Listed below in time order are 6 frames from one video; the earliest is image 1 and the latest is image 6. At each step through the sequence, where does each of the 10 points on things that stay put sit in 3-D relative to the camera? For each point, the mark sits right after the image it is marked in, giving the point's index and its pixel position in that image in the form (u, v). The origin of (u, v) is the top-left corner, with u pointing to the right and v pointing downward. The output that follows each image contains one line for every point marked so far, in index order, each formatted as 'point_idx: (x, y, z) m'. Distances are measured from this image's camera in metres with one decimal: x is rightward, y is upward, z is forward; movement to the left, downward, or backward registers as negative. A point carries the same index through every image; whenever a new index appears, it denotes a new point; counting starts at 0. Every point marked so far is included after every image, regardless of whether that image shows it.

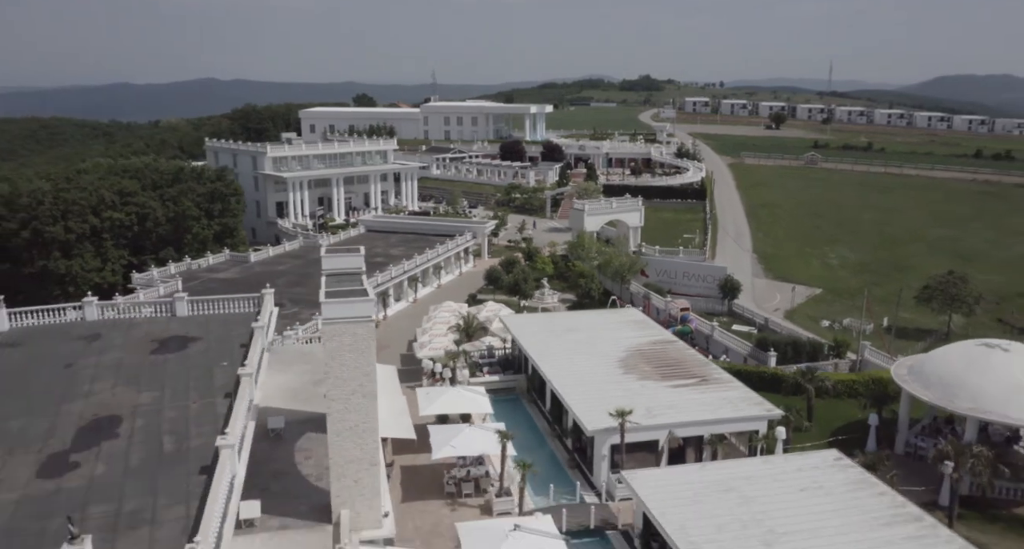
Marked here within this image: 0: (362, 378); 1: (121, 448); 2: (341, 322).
0: (-3.5, -2.5, +17.9) m
1: (-8.9, -3.9, +16.8) m
2: (-4.0, -1.1, +17.6) m
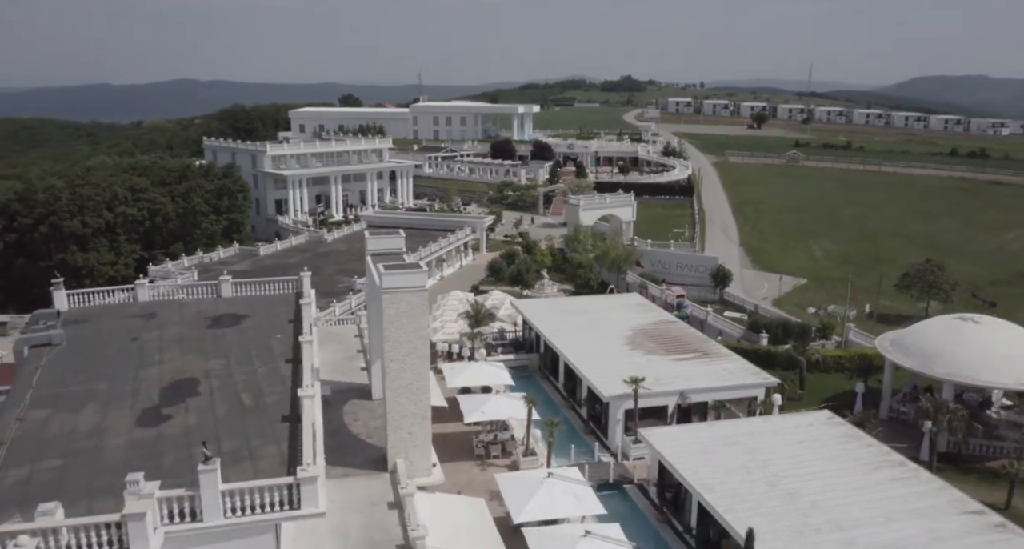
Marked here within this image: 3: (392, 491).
0: (-2.5, -1.8, +20.2) m
1: (-7.8, -3.2, +19.0) m
2: (-3.0, -0.4, +19.9) m
3: (-3.2, -5.7, +19.5) m
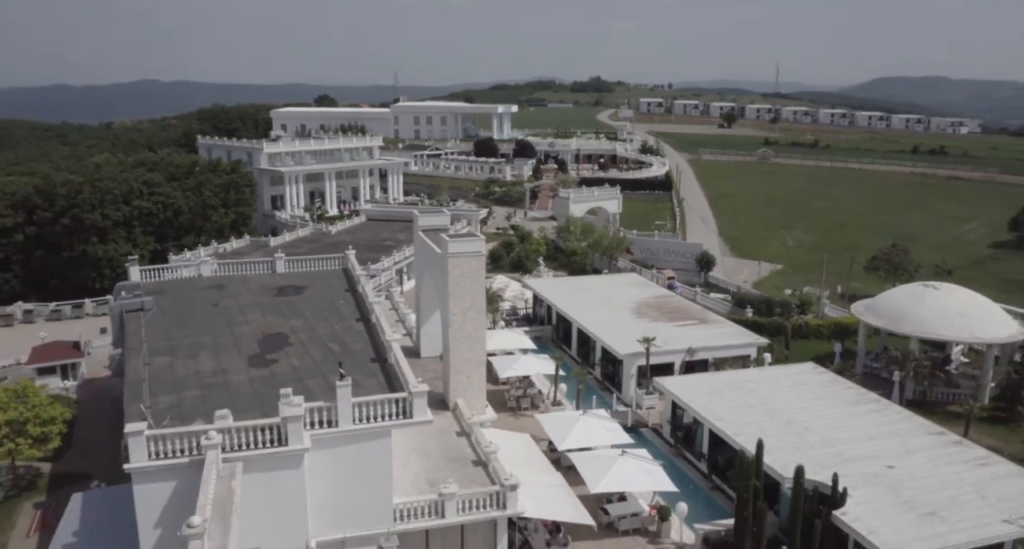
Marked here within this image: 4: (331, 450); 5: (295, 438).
0: (-1.2, -0.7, +23.8) m
1: (-6.4, -2.3, +22.4) m
2: (-1.6, +0.6, +23.5) m
3: (-1.7, -4.6, +23.1) m
4: (-4.1, -4.0, +17.1) m
5: (-4.7, -3.6, +16.3) m
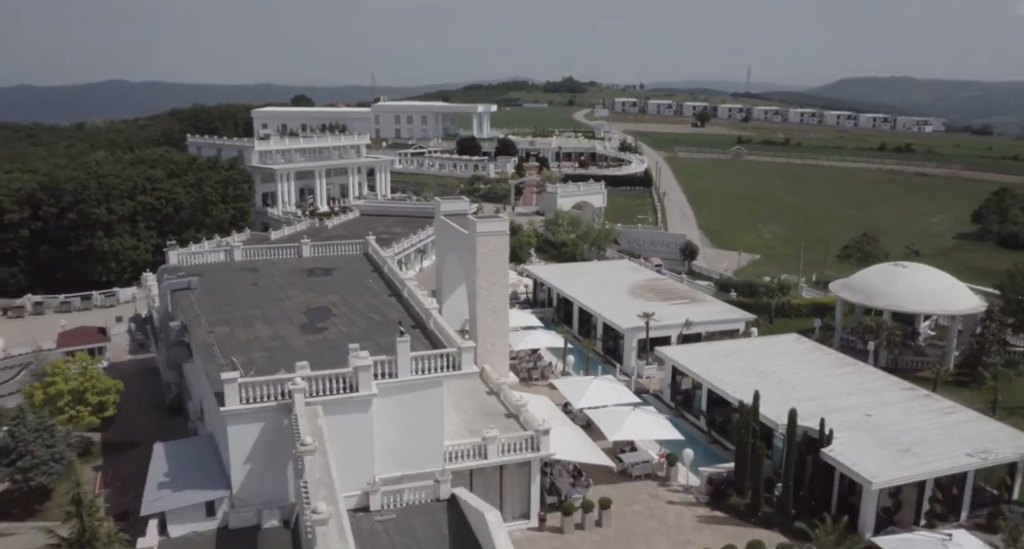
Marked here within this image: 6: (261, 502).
0: (-0.4, +0.1, +26.5) m
1: (-5.6, -1.5, +24.9) m
2: (-0.9, +1.4, +26.1) m
3: (-0.9, -3.8, +25.7) m
4: (-3.1, -3.2, +19.7) m
5: (-3.7, -2.8, +18.8) m
6: (-6.3, -5.7, +18.7) m
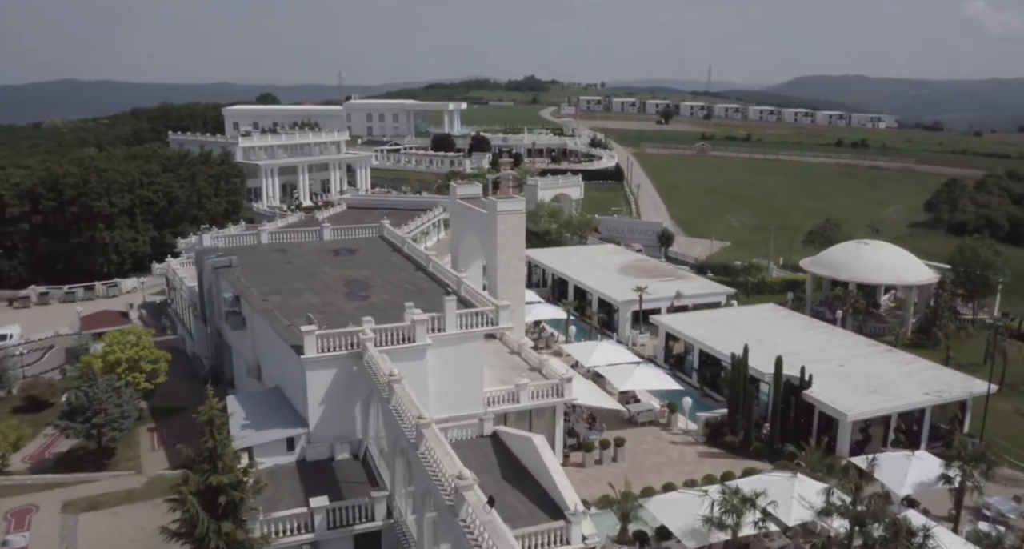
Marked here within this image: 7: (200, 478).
0: (+0.2, +1.1, +29.7) m
1: (-4.9, -0.5, +27.9) m
2: (-0.2, +2.4, +29.3) m
3: (-0.2, -2.8, +28.9) m
4: (-2.1, -2.3, +22.8) m
5: (-2.6, -1.8, +21.9) m
6: (-5.2, -4.8, +21.6) m
7: (-7.1, -4.6, +16.8) m
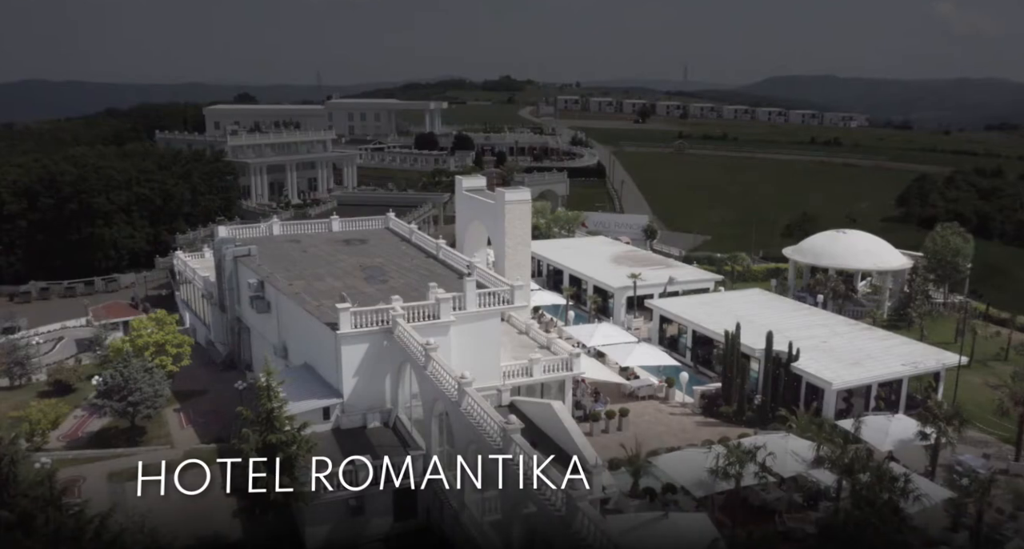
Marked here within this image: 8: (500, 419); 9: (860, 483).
0: (+0.5, +1.7, +31.6) m
1: (-4.5, 0.0, +29.6) m
2: (0.0, +3.0, +31.2) m
3: (+0.1, -2.2, +30.8) m
4: (-1.6, -1.7, +24.6) m
5: (-2.1, -1.2, +23.7) m
6: (-4.6, -4.2, +23.4) m
7: (-6.3, -4.1, +18.5) m
8: (-0.3, -3.2, +16.6) m
9: (+9.2, -5.6, +19.7) m
